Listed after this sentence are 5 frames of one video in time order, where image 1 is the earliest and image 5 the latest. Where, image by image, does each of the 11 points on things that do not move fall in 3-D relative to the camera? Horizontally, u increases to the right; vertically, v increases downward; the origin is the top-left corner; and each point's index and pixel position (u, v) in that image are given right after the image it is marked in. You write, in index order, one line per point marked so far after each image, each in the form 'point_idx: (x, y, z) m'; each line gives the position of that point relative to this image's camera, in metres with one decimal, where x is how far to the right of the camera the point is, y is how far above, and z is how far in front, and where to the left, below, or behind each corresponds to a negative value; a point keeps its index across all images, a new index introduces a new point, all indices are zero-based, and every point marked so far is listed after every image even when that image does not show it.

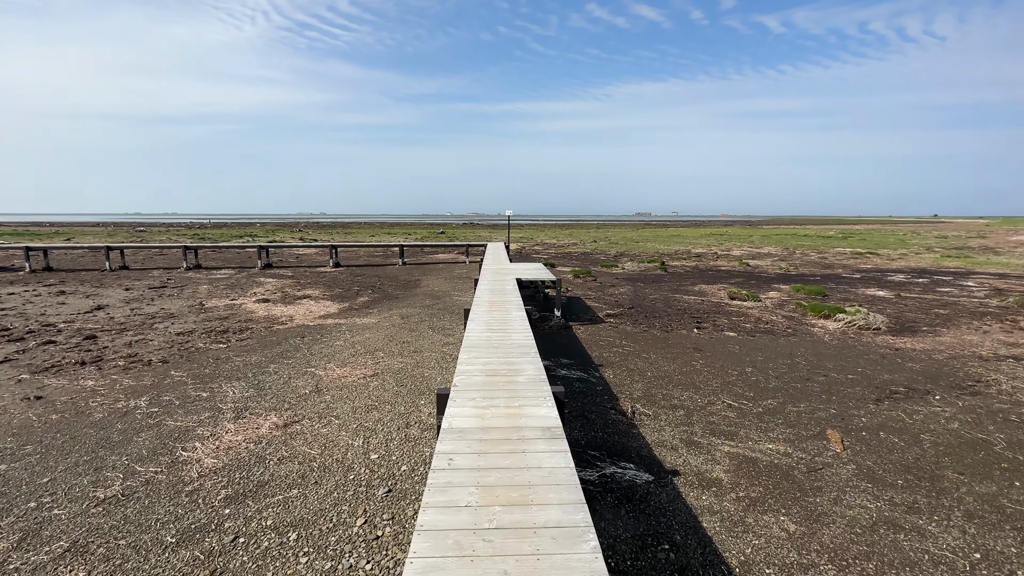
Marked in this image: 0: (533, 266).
0: (+0.7, +0.7, +14.6) m
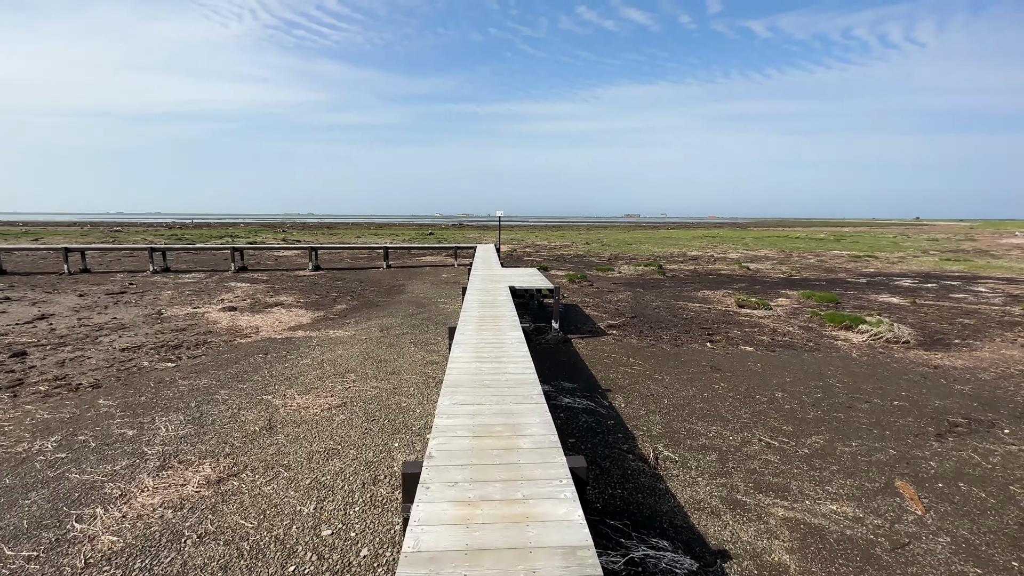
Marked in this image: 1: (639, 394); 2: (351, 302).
0: (+0.4, +0.4, +13.3) m
1: (+2.2, -1.9, +8.0) m
2: (-5.9, -0.5, +16.6) m
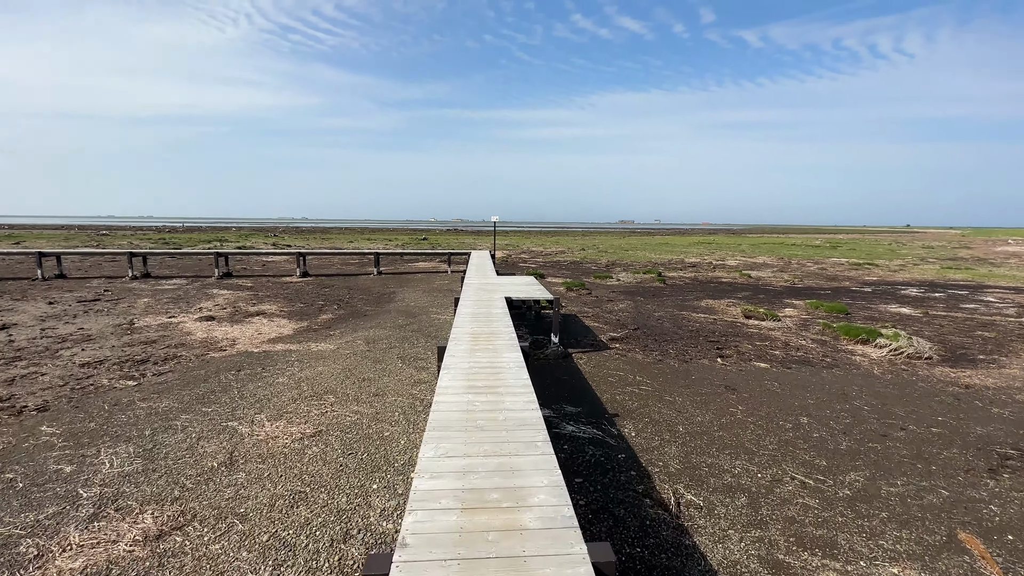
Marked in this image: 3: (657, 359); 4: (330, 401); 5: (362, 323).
0: (+0.3, +0.2, +12.5) m
1: (+2.2, -2.1, +7.2) m
2: (-6.1, -0.8, +15.7) m
3: (+3.3, -1.6, +10.5) m
4: (-3.1, -1.9, +7.8) m
5: (-4.6, -1.1, +14.0) m
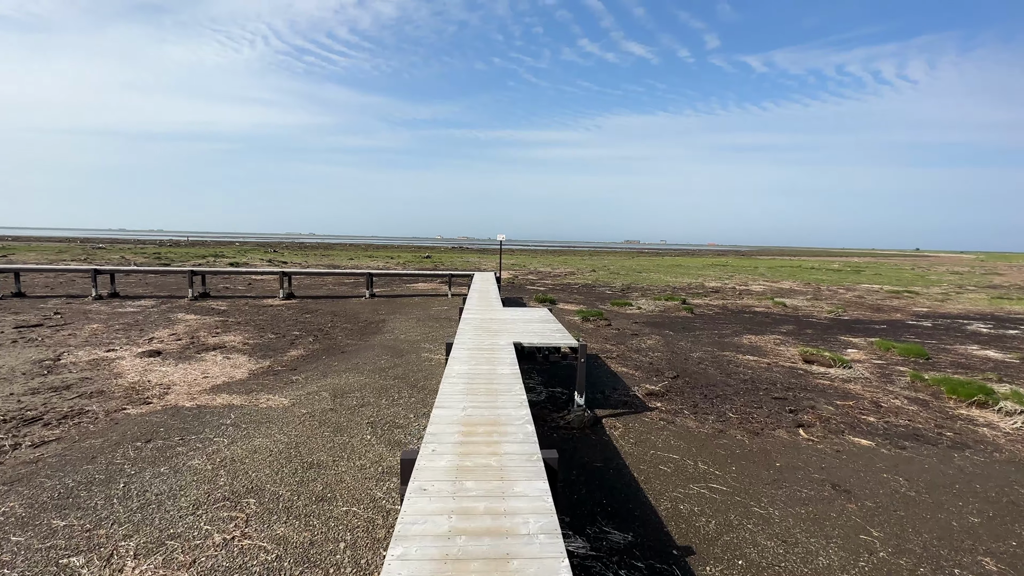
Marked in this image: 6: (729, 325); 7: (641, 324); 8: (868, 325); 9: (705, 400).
0: (+0.5, -0.6, +9.9) m
1: (+2.3, -2.7, +4.5) m
2: (-5.8, -1.7, +13.1) m
3: (+3.5, -2.4, +7.8) m
4: (-3.0, -2.5, +5.1) m
5: (-4.4, -1.9, +11.4) m
6: (+8.5, -1.4, +17.9) m
7: (+5.0, -1.4, +17.6) m
8: (+14.8, -1.5, +18.8) m
9: (+3.9, -2.3, +9.3) m
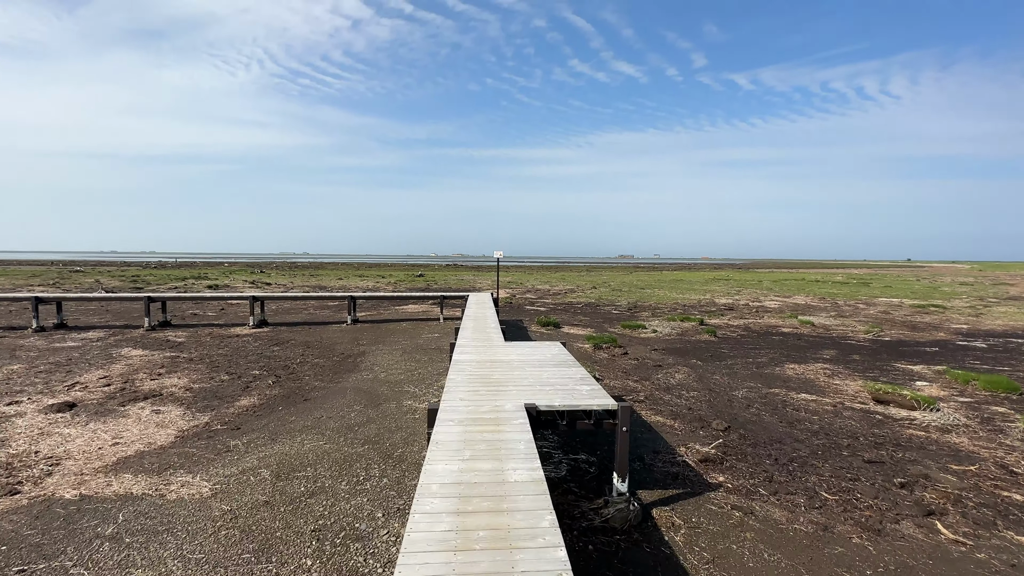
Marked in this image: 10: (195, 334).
0: (+0.7, -1.2, +7.6) m
1: (+2.5, -3.0, +2.1) m
2: (-5.7, -2.4, +10.7) m
3: (+3.7, -2.8, +5.4) m
4: (-2.8, -2.9, +2.7) m
5: (-4.3, -2.5, +9.0) m
6: (+8.6, -2.1, +15.6) m
7: (+5.0, -2.1, +15.3) m
8: (+14.8, -2.1, +16.6) m
9: (+4.1, -2.7, +6.9) m
10: (-12.5, -1.8, +17.9) m
